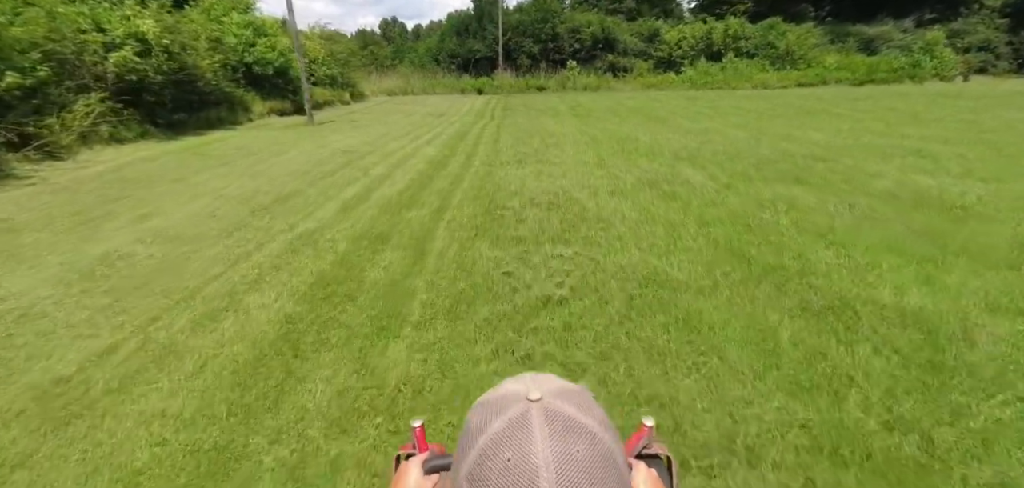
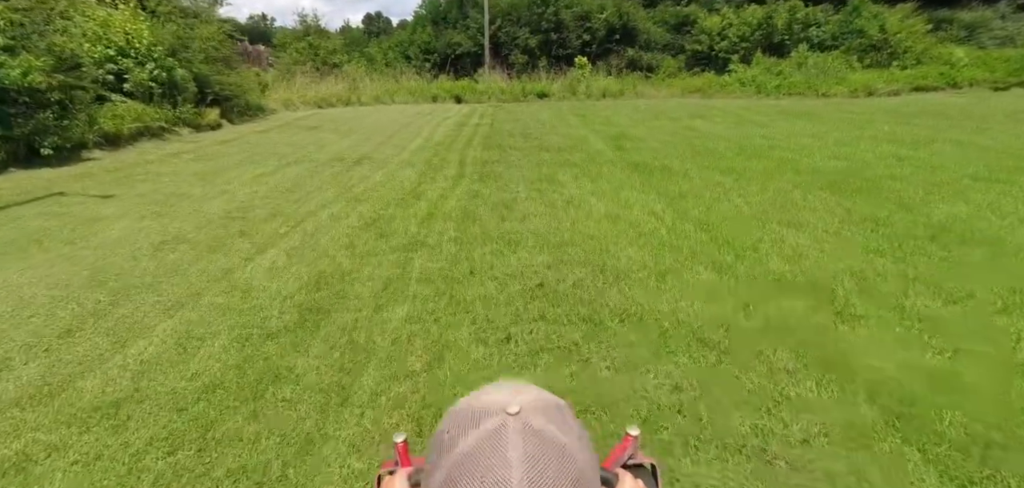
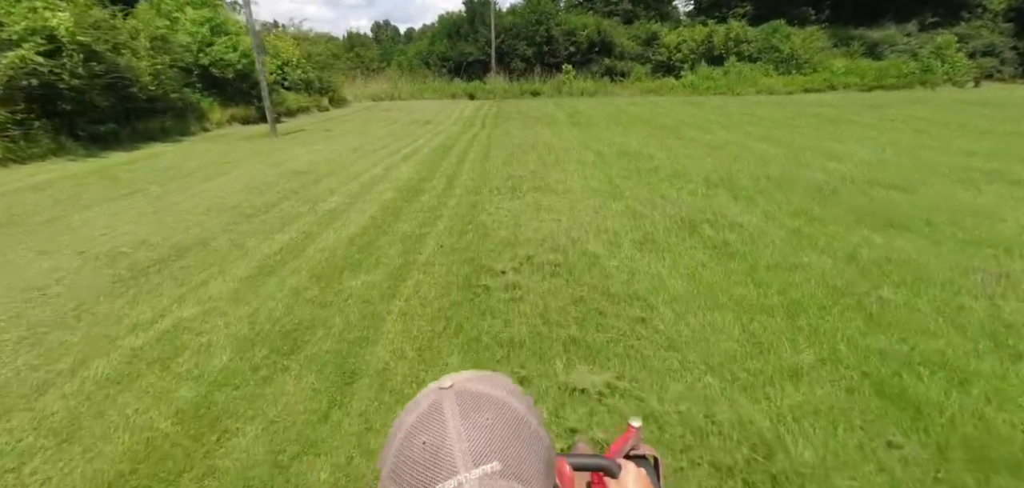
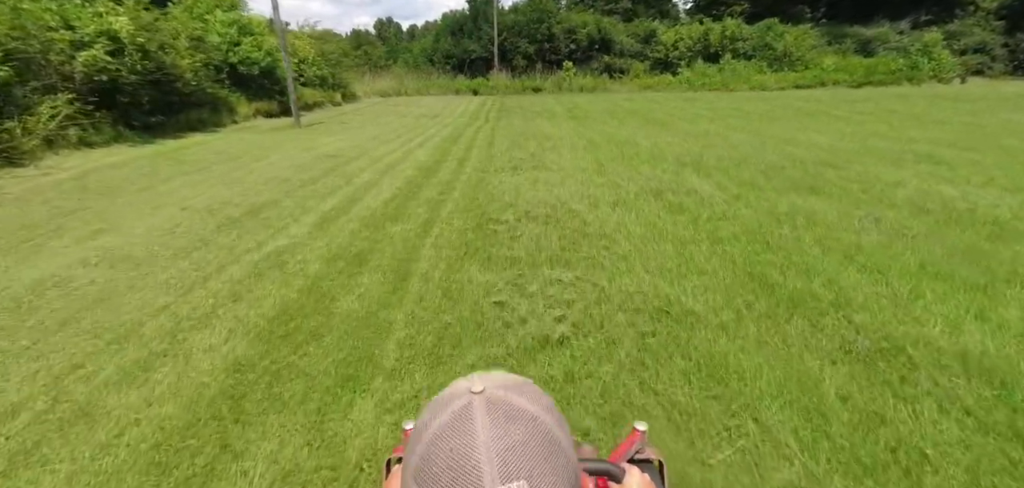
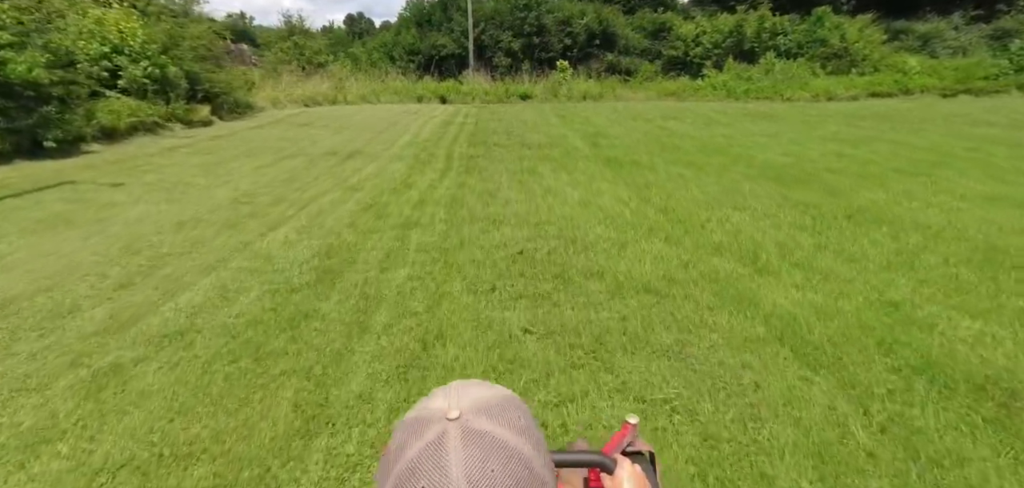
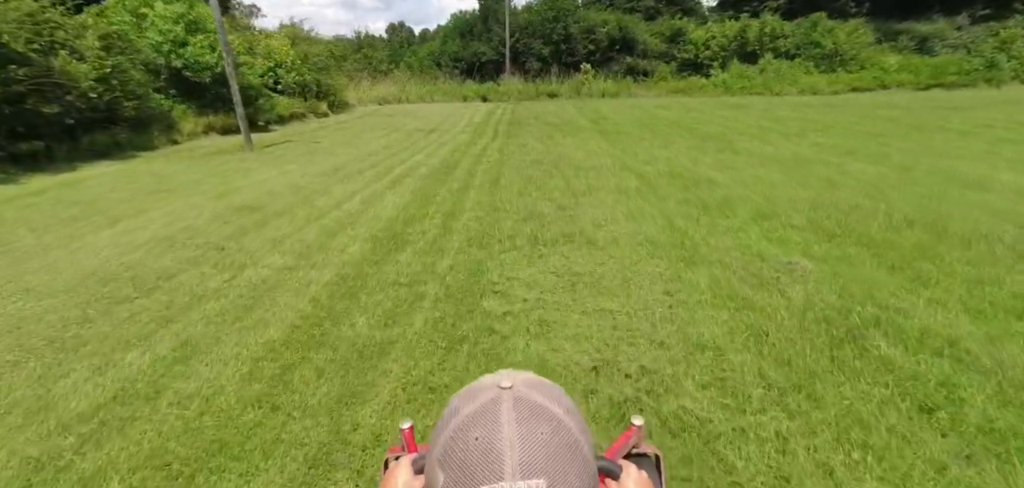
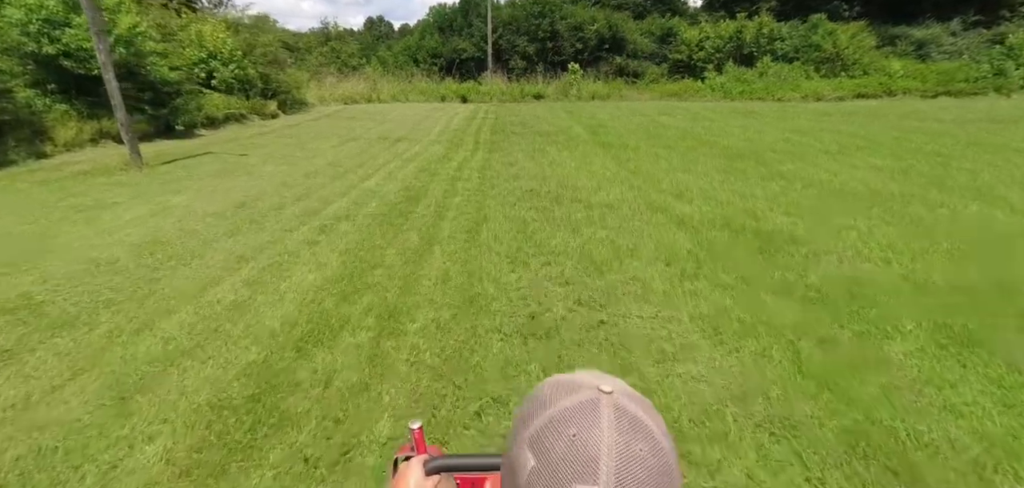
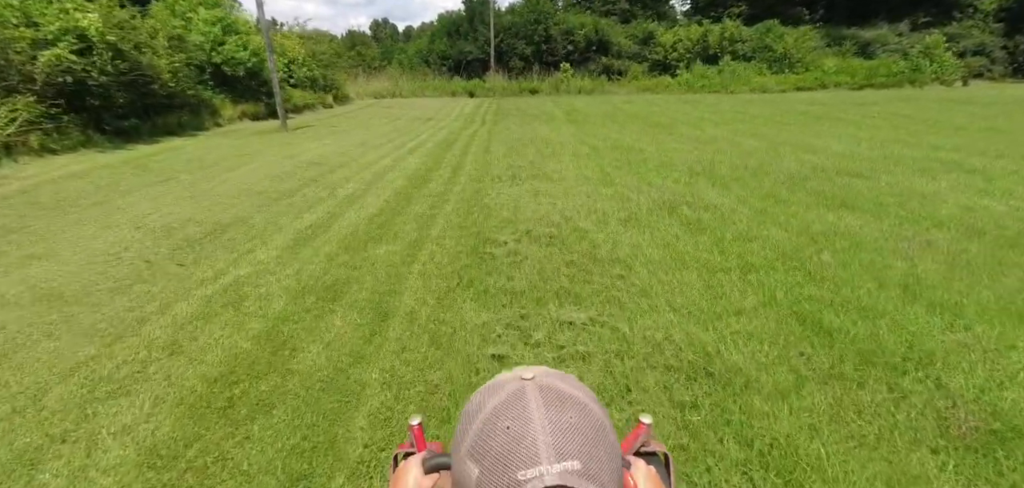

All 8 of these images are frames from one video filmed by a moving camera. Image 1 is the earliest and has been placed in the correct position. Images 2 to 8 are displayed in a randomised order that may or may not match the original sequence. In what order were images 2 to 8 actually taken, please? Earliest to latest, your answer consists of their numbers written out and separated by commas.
4, 8, 3, 6, 7, 5, 2
